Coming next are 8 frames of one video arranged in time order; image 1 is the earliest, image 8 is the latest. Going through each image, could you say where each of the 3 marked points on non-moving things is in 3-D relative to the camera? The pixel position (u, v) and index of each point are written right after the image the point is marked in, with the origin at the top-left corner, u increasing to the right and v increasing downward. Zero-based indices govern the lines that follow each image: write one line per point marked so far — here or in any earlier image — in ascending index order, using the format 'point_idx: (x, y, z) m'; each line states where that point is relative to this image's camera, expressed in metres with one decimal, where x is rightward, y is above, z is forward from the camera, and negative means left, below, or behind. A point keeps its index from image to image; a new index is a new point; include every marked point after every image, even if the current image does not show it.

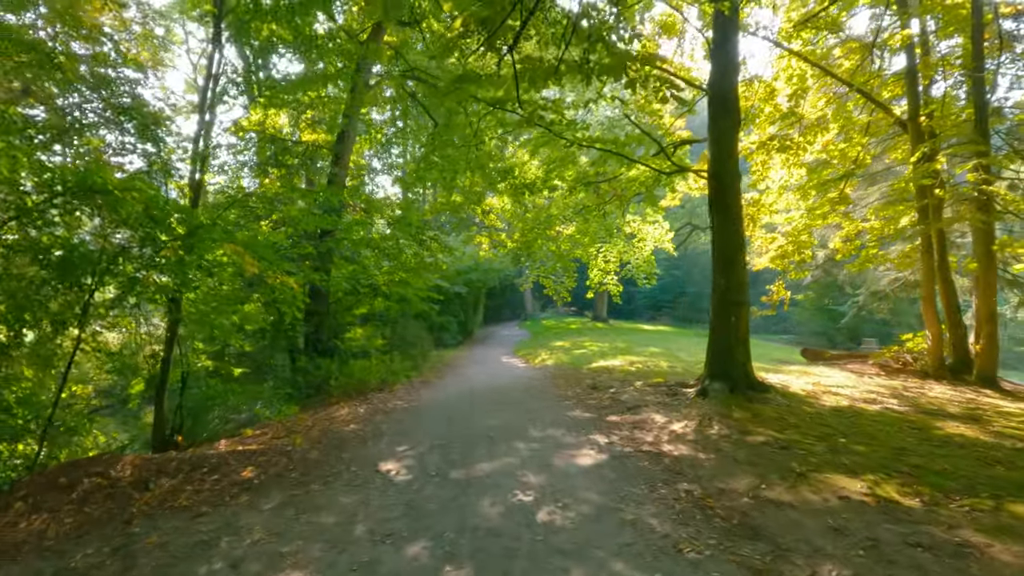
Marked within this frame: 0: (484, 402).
0: (-0.4, -1.7, +10.0) m
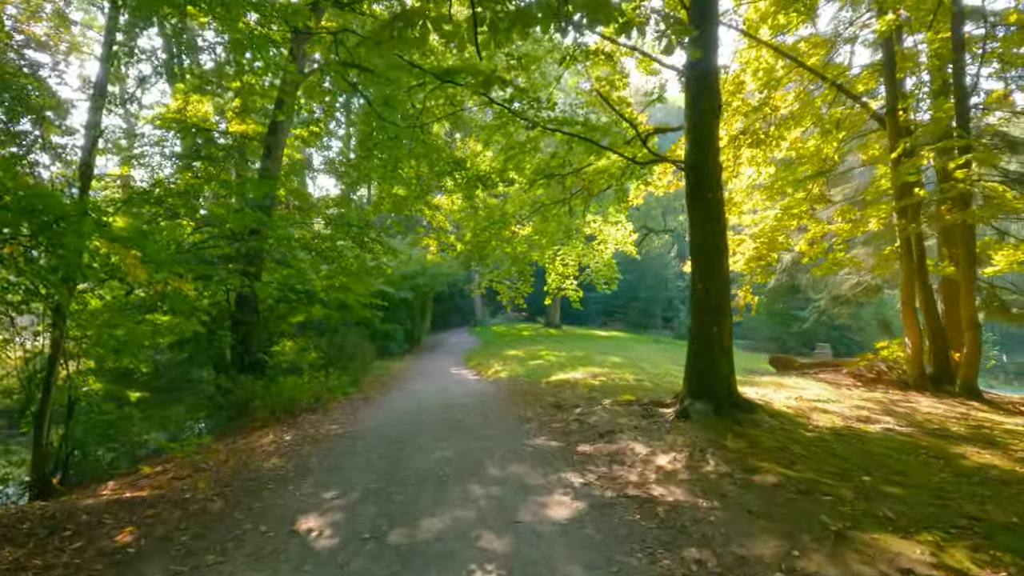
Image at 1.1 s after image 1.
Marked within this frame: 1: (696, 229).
0: (-1.1, -1.8, +8.7) m
1: (+2.2, +0.7, +8.1) m
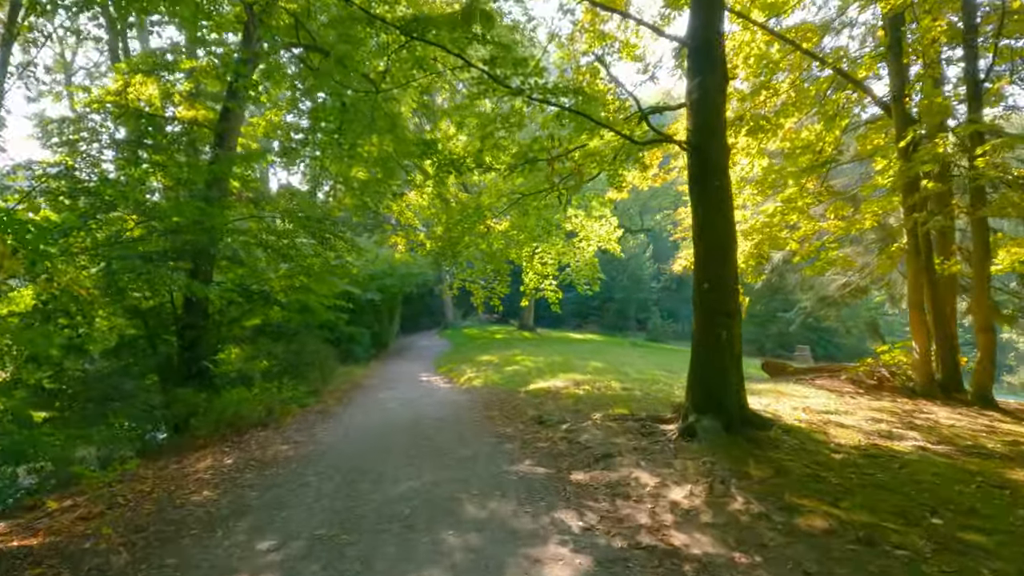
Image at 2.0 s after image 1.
0: (-1.3, -1.8, +7.5) m
1: (+2.0, +0.7, +7.1) m
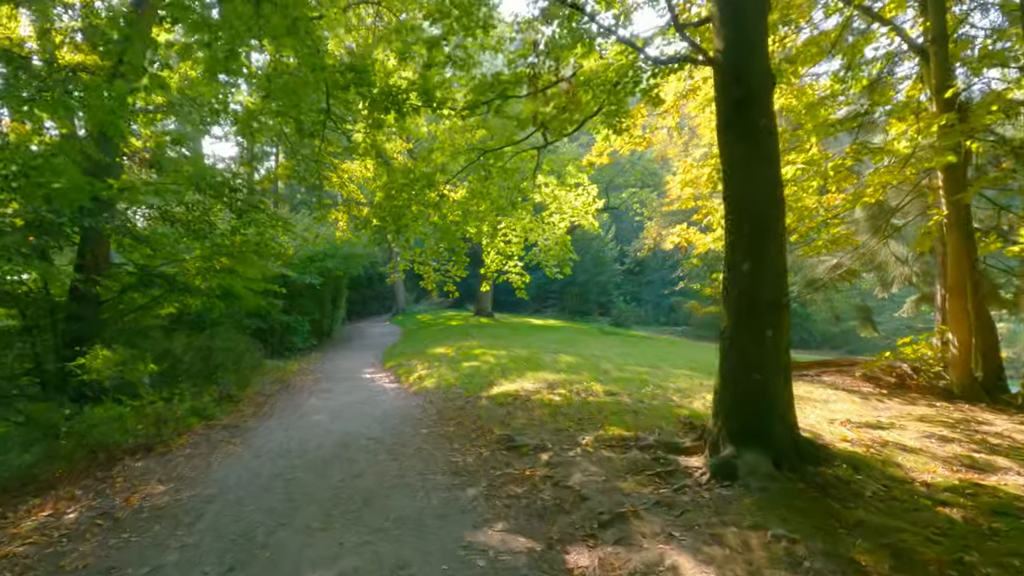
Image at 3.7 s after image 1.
0: (-1.6, -1.7, +5.4) m
1: (+1.7, +0.9, +5.2) m
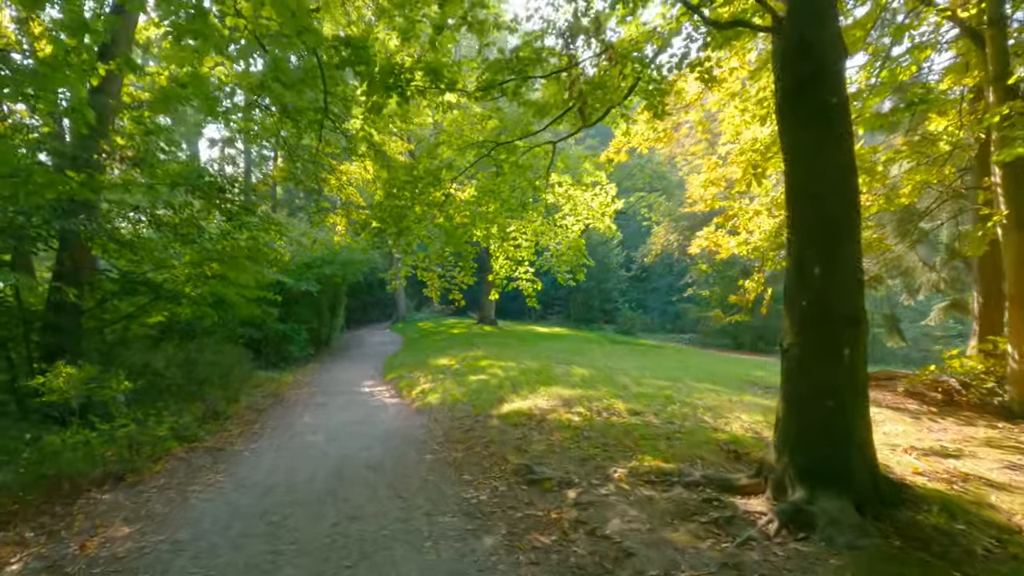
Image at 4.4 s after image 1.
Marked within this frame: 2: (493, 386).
0: (-1.5, -1.7, +4.6) m
1: (+1.9, +0.8, +4.4) m
2: (-0.3, -1.5, +10.4) m
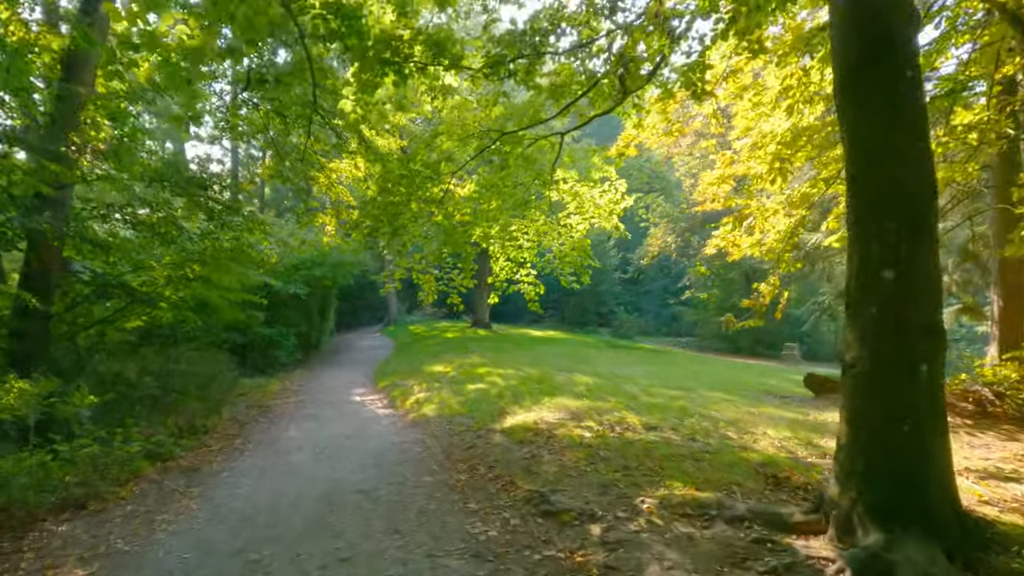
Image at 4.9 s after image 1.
0: (-1.4, -1.8, +3.9) m
1: (+2.0, +0.8, +3.7) m
2: (-0.3, -1.6, +9.7) m
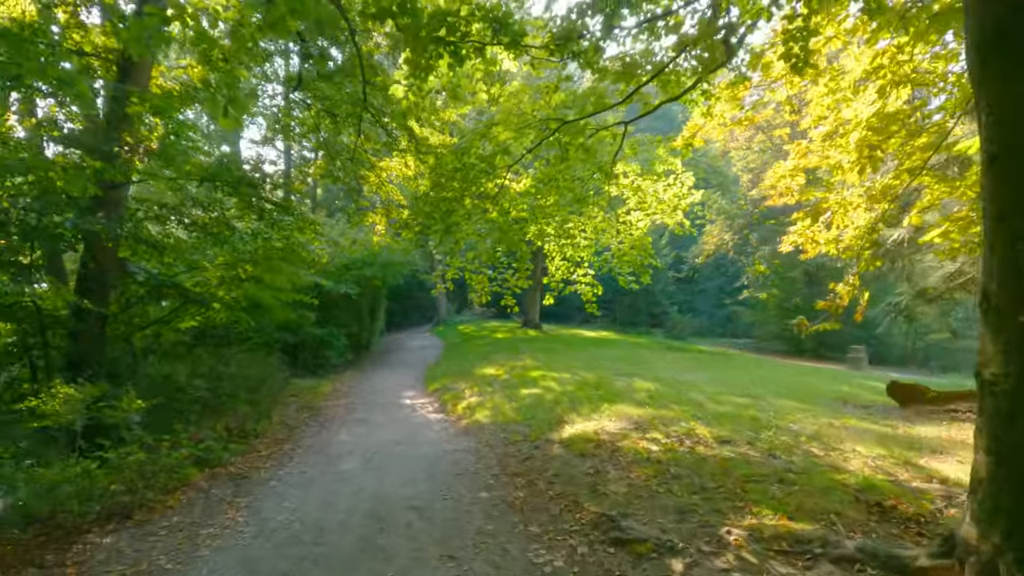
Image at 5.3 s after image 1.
0: (-1.0, -1.8, +3.5) m
1: (+2.3, +0.8, +3.1) m
2: (+0.5, -1.6, +9.2) m
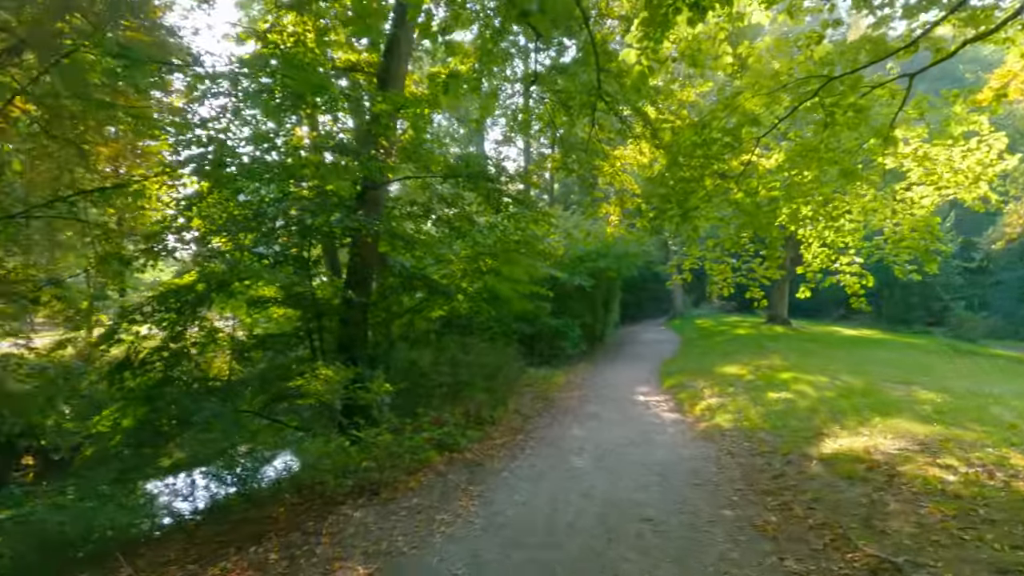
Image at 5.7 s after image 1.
0: (+0.2, -1.7, +3.2) m
1: (+3.2, +0.8, +1.7) m
2: (+3.6, -1.5, +8.1) m
